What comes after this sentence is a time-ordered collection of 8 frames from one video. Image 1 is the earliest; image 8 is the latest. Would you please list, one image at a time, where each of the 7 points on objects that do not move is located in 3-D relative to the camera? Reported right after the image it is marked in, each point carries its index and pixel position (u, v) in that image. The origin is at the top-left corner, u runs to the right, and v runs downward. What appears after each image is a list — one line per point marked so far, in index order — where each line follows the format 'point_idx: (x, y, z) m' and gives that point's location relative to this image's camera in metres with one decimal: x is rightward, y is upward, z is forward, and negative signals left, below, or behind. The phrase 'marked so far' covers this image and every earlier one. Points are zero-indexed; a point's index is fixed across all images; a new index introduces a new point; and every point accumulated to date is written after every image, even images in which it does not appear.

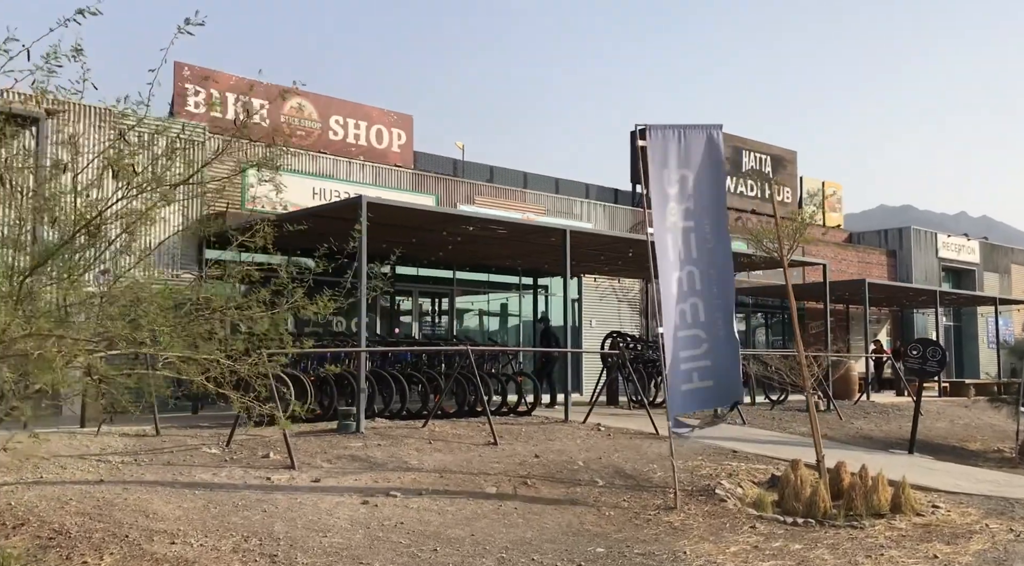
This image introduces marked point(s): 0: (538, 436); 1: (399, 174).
0: (+0.3, -1.9, +11.3) m
1: (-2.2, +2.2, +17.8) m
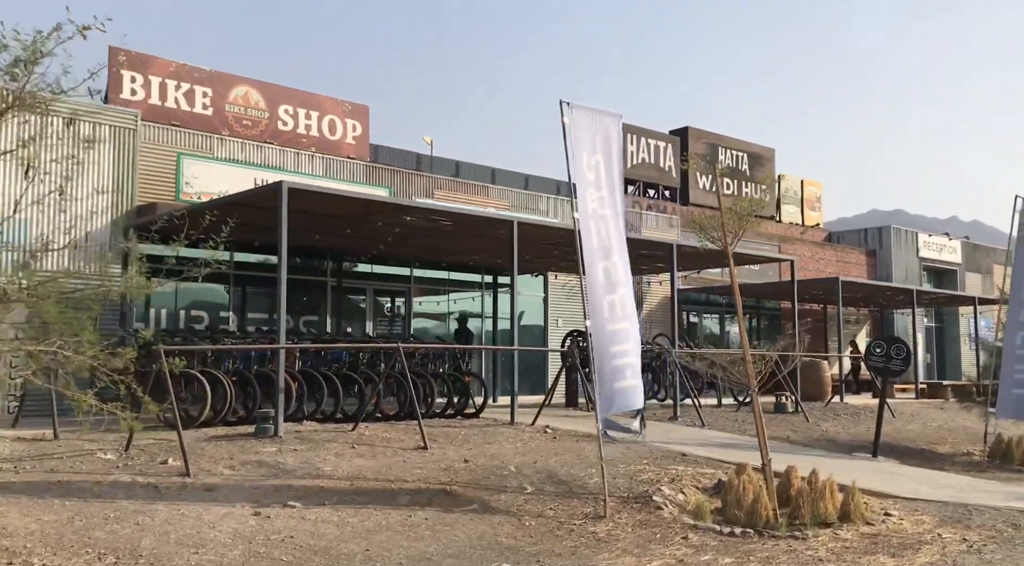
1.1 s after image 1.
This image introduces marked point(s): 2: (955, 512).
0: (-0.4, -1.8, +10.7) m
1: (-3.0, +2.2, +17.2) m
2: (+4.3, -2.2, +8.8) m
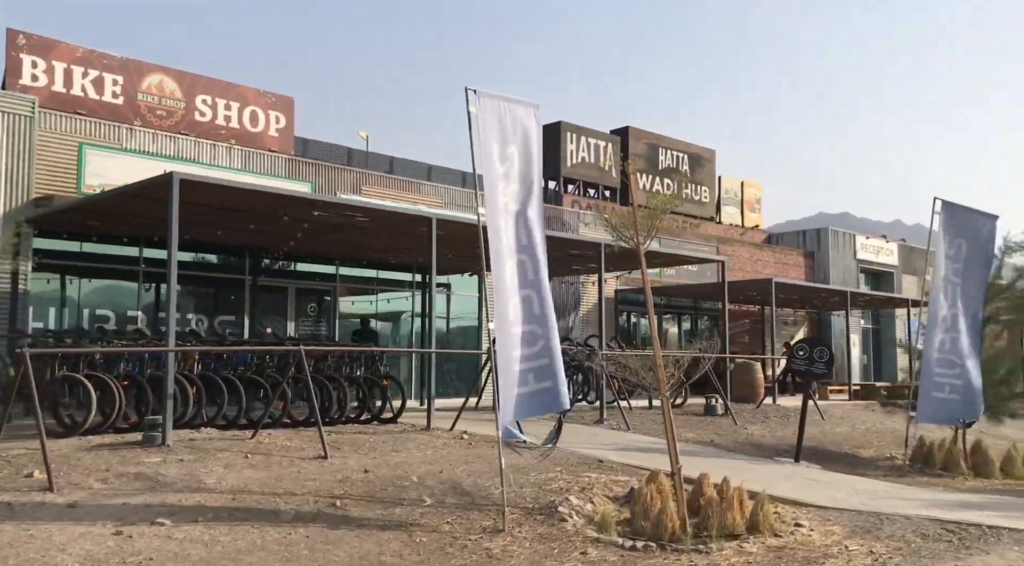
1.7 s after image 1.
0: (-1.4, -1.8, +10.2) m
1: (-4.3, +2.3, +16.6) m
2: (+3.3, -2.3, +8.7) m
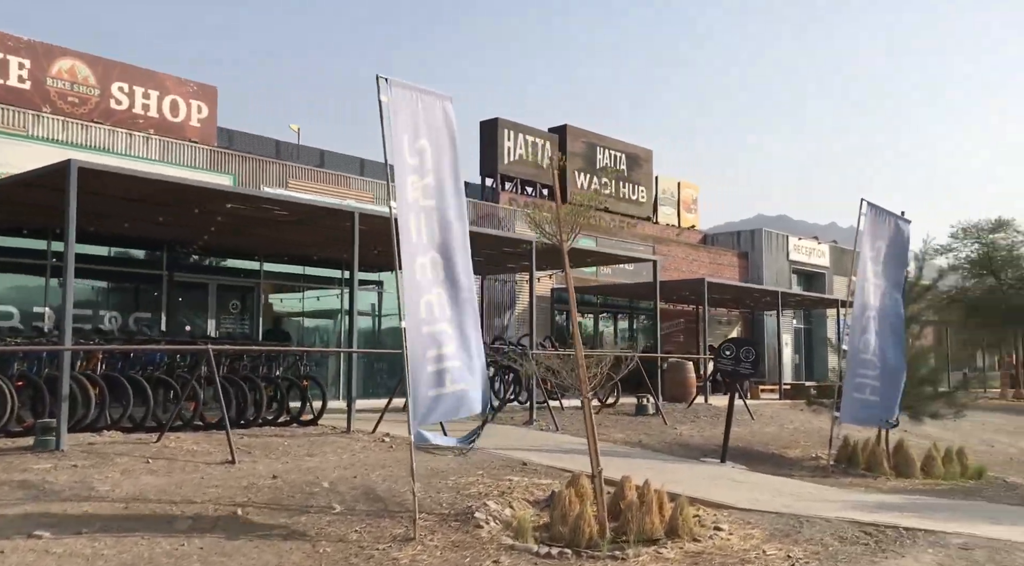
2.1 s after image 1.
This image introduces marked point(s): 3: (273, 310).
0: (-2.3, -1.8, +9.9) m
1: (-5.6, +2.3, +16.0) m
2: (+2.6, -2.3, +8.6) m
3: (-4.6, -0.5, +17.7) m
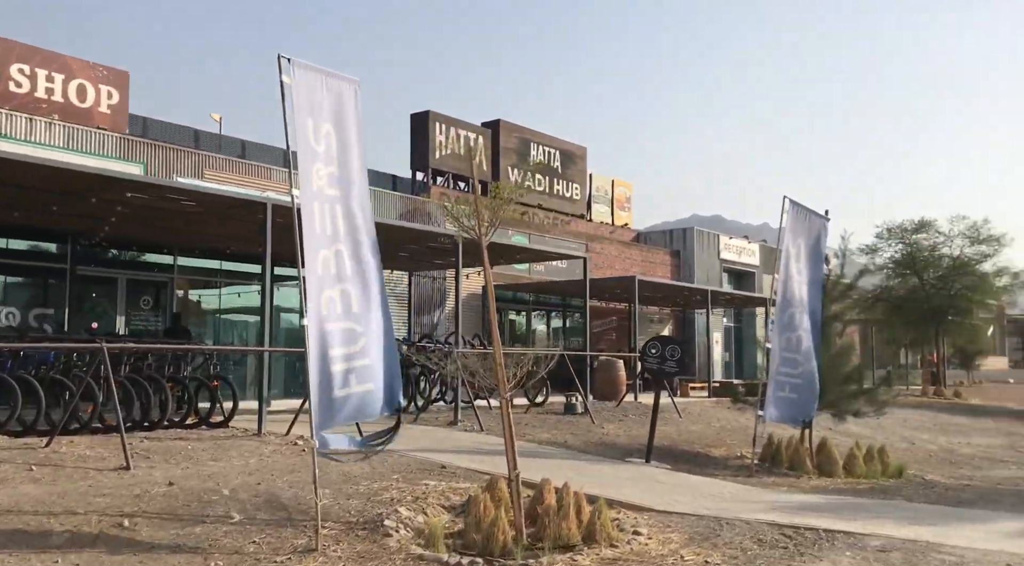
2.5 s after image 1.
0: (-3.2, -1.8, +9.3) m
1: (-6.8, +2.4, +15.2) m
2: (+1.8, -2.2, +8.4) m
3: (-6.0, -0.4, +17.0) m
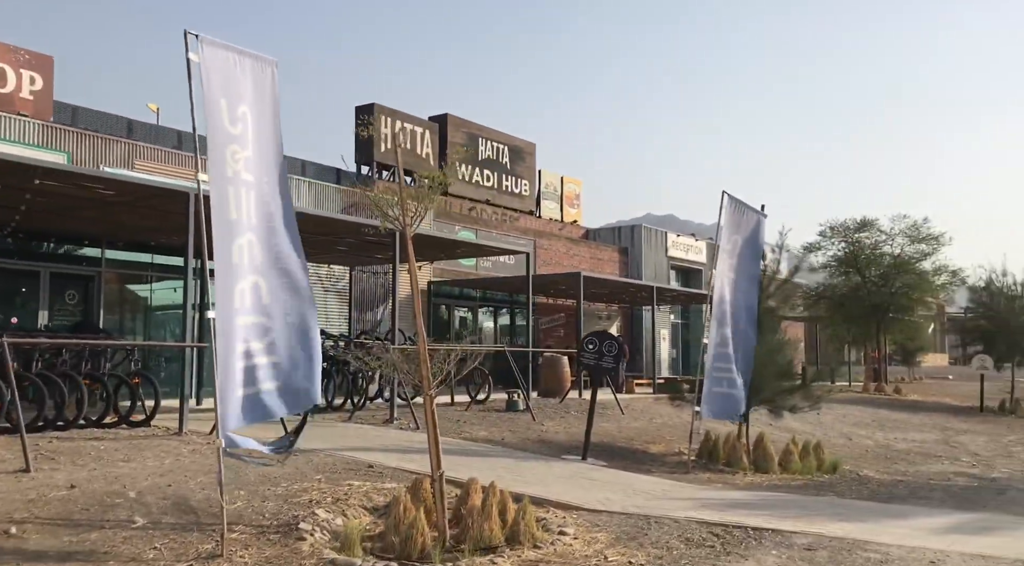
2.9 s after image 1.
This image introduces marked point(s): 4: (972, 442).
0: (-3.9, -1.7, +8.9) m
1: (-7.8, +2.5, +14.6) m
2: (+1.1, -2.2, +8.2) m
3: (-7.1, -0.3, +16.5) m
4: (+9.3, -3.2, +18.6) m
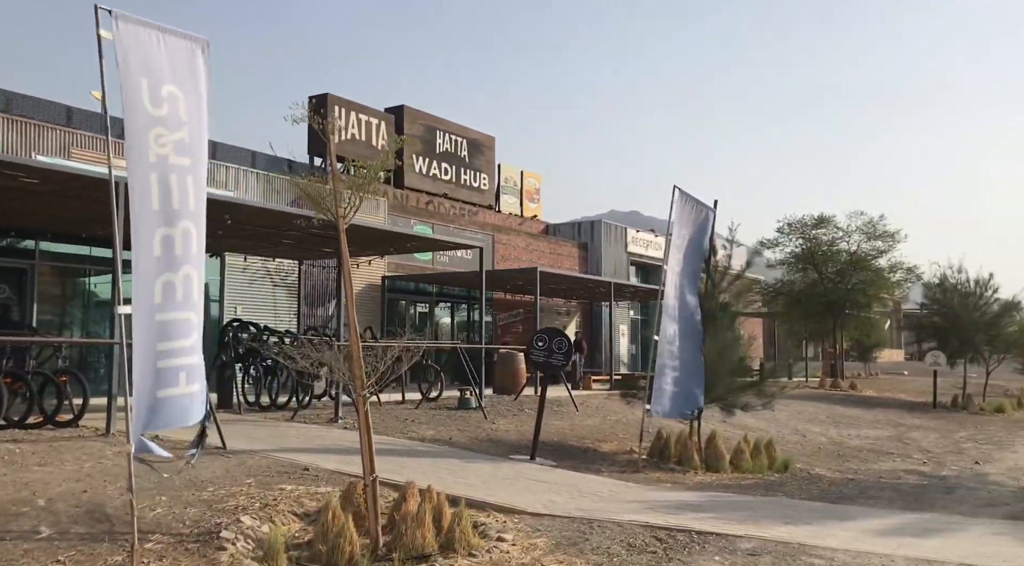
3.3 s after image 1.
0: (-4.5, -1.6, +8.4) m
1: (-8.6, +2.6, +14.0) m
2: (+0.5, -2.2, +7.9) m
3: (-8.0, -0.2, +15.8) m
4: (+8.4, -3.2, +18.6) m
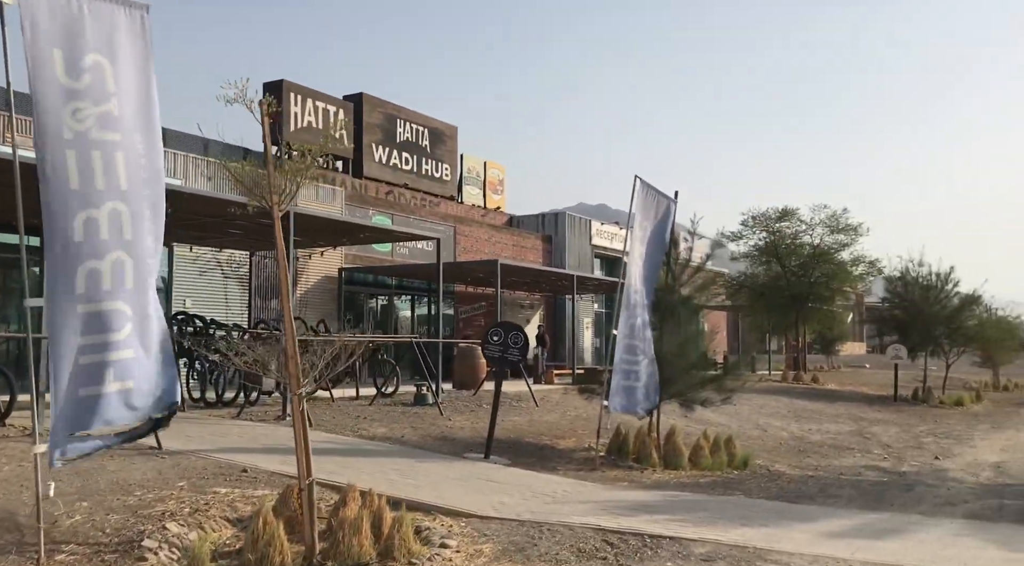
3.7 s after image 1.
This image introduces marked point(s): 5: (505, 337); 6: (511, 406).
0: (-4.9, -1.5, +7.9) m
1: (-9.2, +2.8, +13.2) m
2: (+0.1, -2.1, +7.6) m
3: (-8.7, -0.1, +15.2) m
4: (+7.5, -3.0, +18.5) m
5: (-0.1, -0.7, +12.3) m
6: (0.0, -2.4, +17.8) m
